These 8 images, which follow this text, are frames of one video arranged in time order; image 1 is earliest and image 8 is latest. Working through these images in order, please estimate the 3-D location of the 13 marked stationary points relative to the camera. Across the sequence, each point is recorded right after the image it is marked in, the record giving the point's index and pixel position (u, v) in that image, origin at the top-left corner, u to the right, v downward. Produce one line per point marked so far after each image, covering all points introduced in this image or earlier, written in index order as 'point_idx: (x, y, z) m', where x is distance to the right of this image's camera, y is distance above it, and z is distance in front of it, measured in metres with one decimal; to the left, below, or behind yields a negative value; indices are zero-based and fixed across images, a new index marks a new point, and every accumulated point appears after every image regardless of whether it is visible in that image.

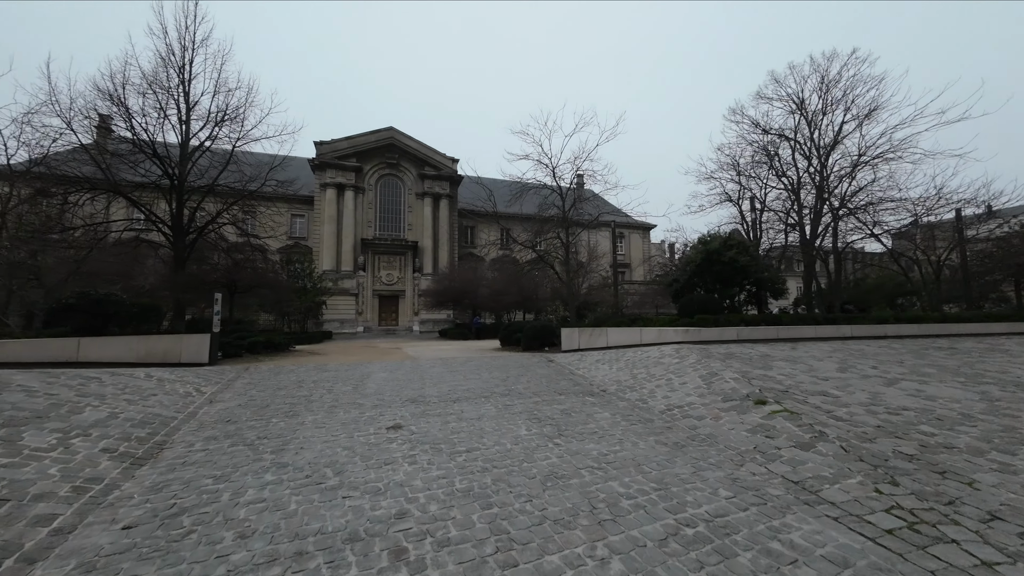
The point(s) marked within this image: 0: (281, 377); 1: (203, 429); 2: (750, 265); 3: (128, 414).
0: (-7.5, -2.9, +12.9) m
1: (-5.7, -2.6, +7.2) m
2: (+11.7, +1.1, +19.3) m
3: (-7.1, -2.3, +7.3) m
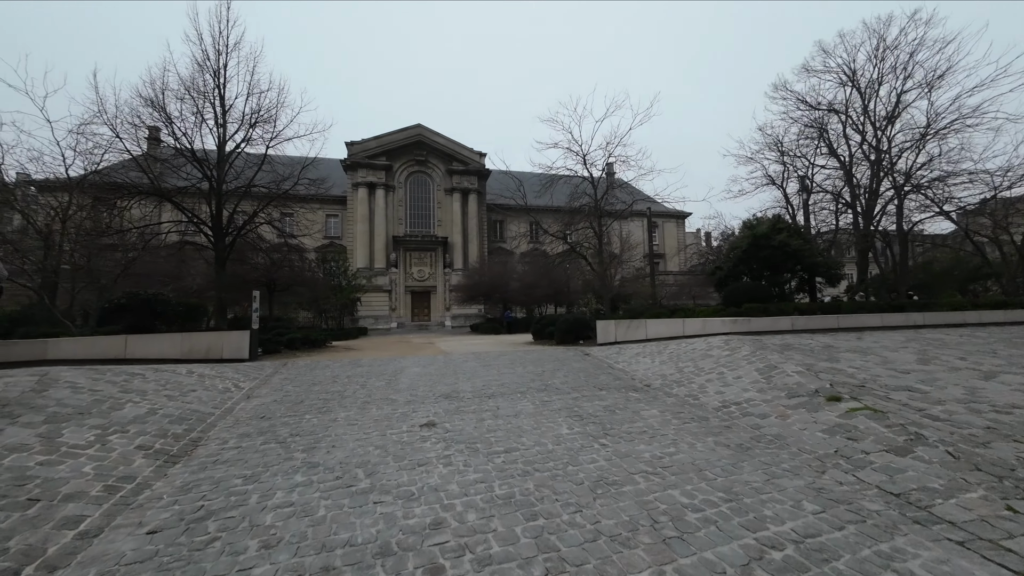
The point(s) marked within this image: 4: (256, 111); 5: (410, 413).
0: (-6.4, -2.8, +12.9) m
1: (-5.0, -2.5, +7.1) m
2: (+13.2, +1.8, +17.9) m
3: (-6.4, -2.2, +7.3) m
4: (-12.6, +8.7, +19.5) m
5: (-2.0, -2.5, +7.7) m
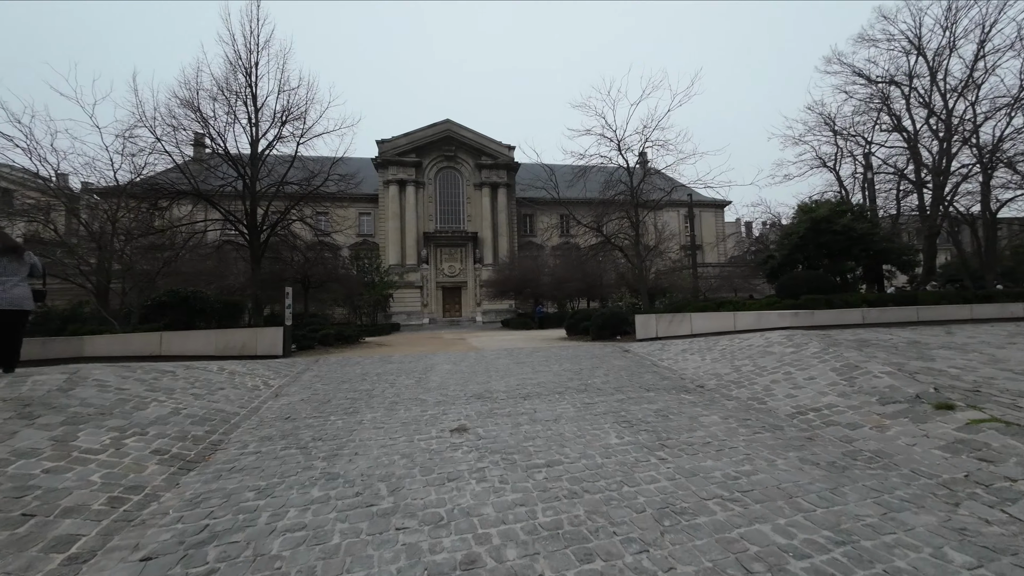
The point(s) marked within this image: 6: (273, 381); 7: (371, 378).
0: (-5.3, -2.6, +12.7) m
1: (-4.3, -2.4, +6.8) m
2: (+14.5, +2.2, +16.0) m
3: (-5.7, -2.2, +7.0) m
4: (-11.1, +8.9, +19.5) m
5: (-1.3, -2.3, +7.1) m
6: (-6.2, -2.4, +10.3) m
7: (-3.9, -2.5, +11.0) m
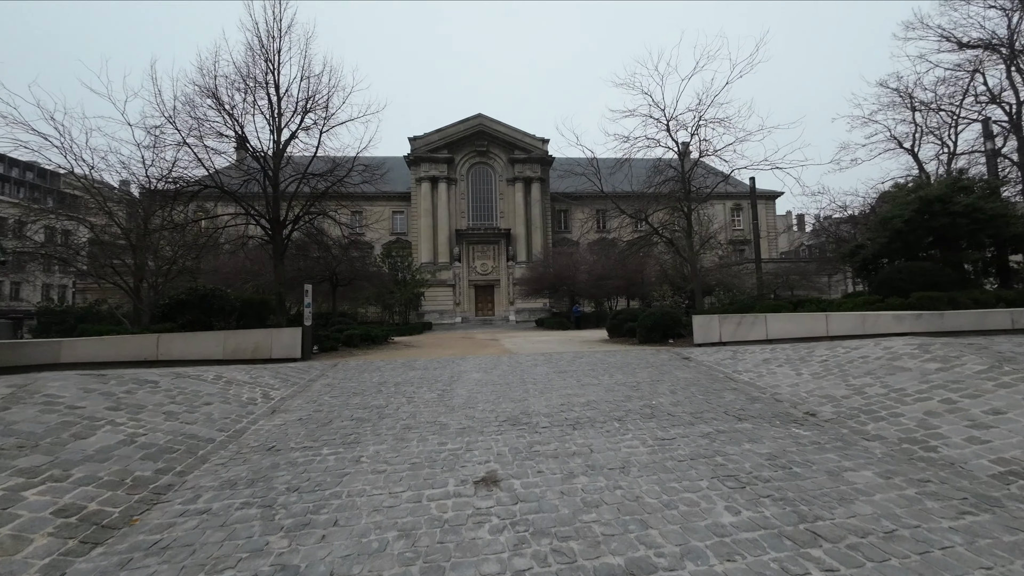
0: (-4.2, -2.5, +11.2) m
1: (-3.7, -2.3, +5.2) m
2: (+15.9, +2.3, +12.9) m
3: (-5.1, -2.1, +5.6) m
4: (-9.5, +9.0, +18.5) m
5: (-0.7, -2.2, +5.3) m
6: (-5.3, -2.3, +8.9) m
7: (-3.0, -2.4, +9.4) m
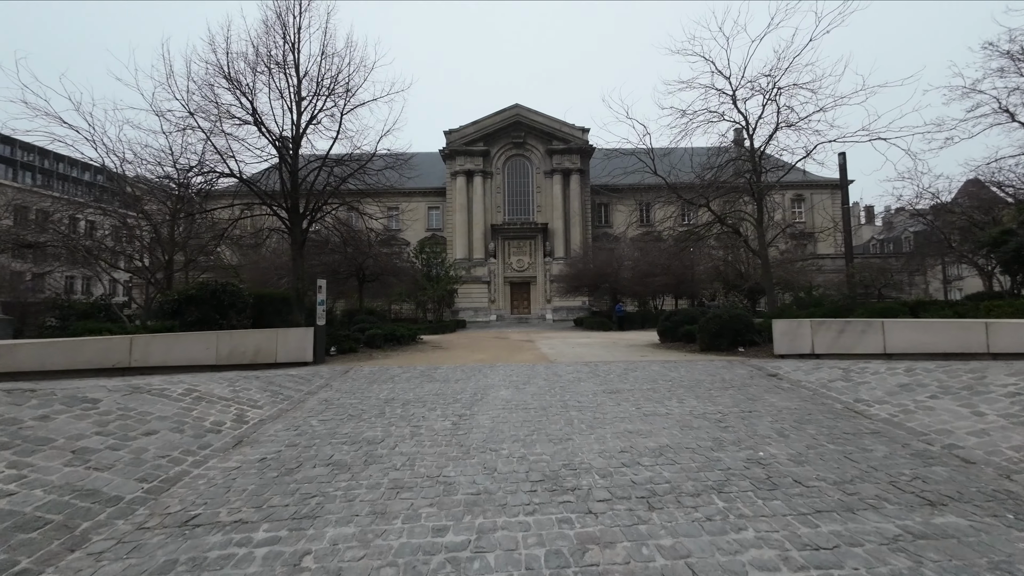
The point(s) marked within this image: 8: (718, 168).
0: (-3.3, -2.4, +9.3) m
1: (-3.4, -2.2, +3.4) m
2: (+16.8, +2.3, +9.1) m
3: (-4.7, -2.0, +3.8) m
4: (-7.8, +9.2, +17.0) m
5: (-0.4, -2.2, +3.2) m
6: (-4.7, -2.2, +7.2) m
7: (-2.3, -2.3, +7.5) m
8: (+10.2, +5.9, +19.6) m
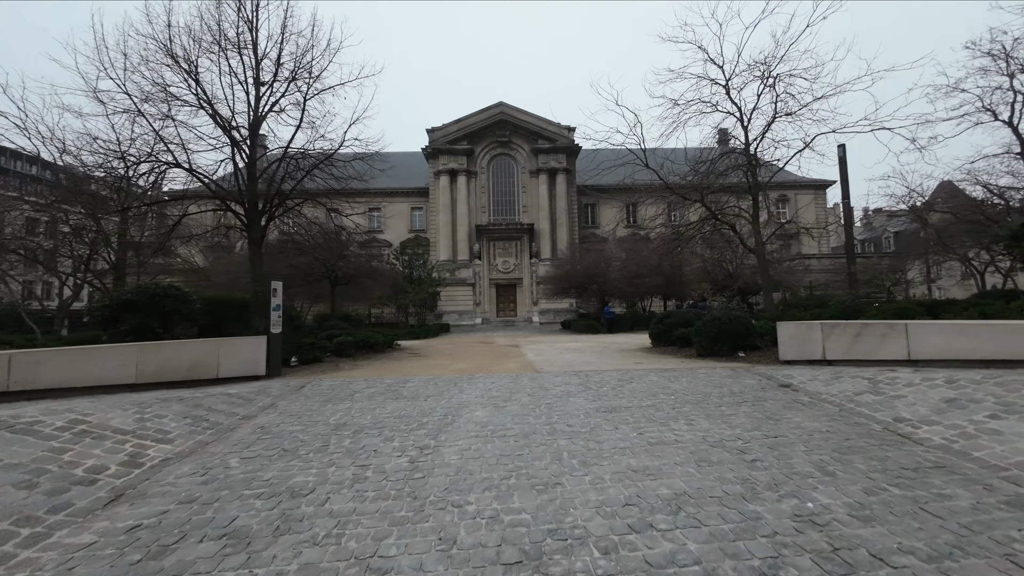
0: (-3.7, -2.5, +7.8) m
1: (-3.6, -2.2, +1.9) m
2: (+16.3, +2.4, +8.3) m
3: (-5.0, -2.0, +2.3) m
4: (-8.6, +9.0, +15.4) m
5: (-0.6, -2.2, +1.8) m
6: (-5.0, -2.3, +5.6) m
7: (-2.6, -2.4, +6.0) m
8: (+9.4, +5.9, +18.6) m
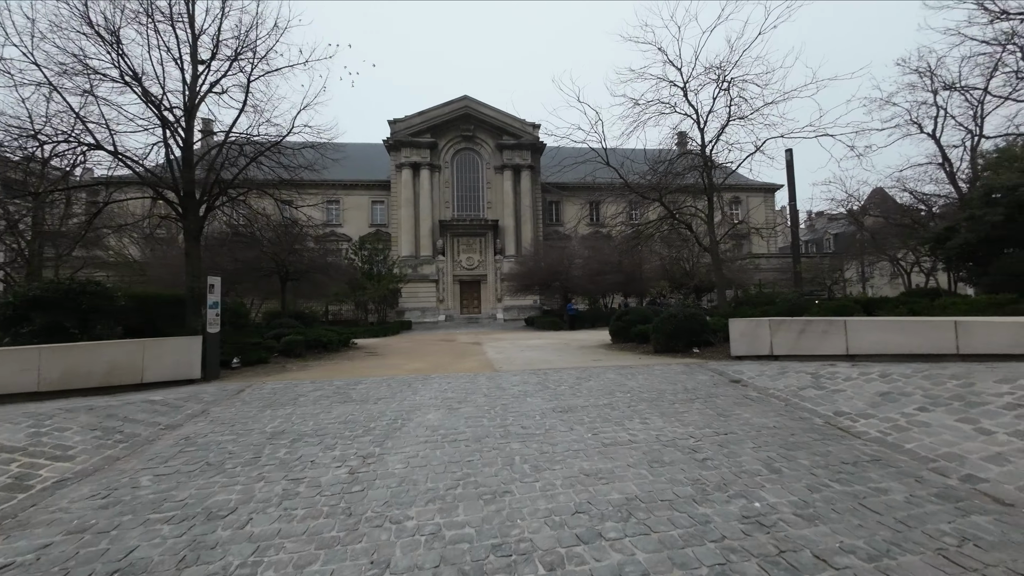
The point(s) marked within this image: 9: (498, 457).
0: (-4.6, -2.4, +7.2) m
1: (-4.0, -2.2, +1.3) m
2: (+15.4, +2.4, +9.4) m
3: (-5.3, -2.0, +1.6) m
4: (-10.0, +9.2, +14.3) m
5: (-0.9, -2.2, +1.5) m
6: (-5.7, -2.2, +4.9) m
7: (-3.3, -2.3, +5.5) m
8: (+7.6, +6.0, +19.0) m
9: (-0.2, -2.2, +5.2) m
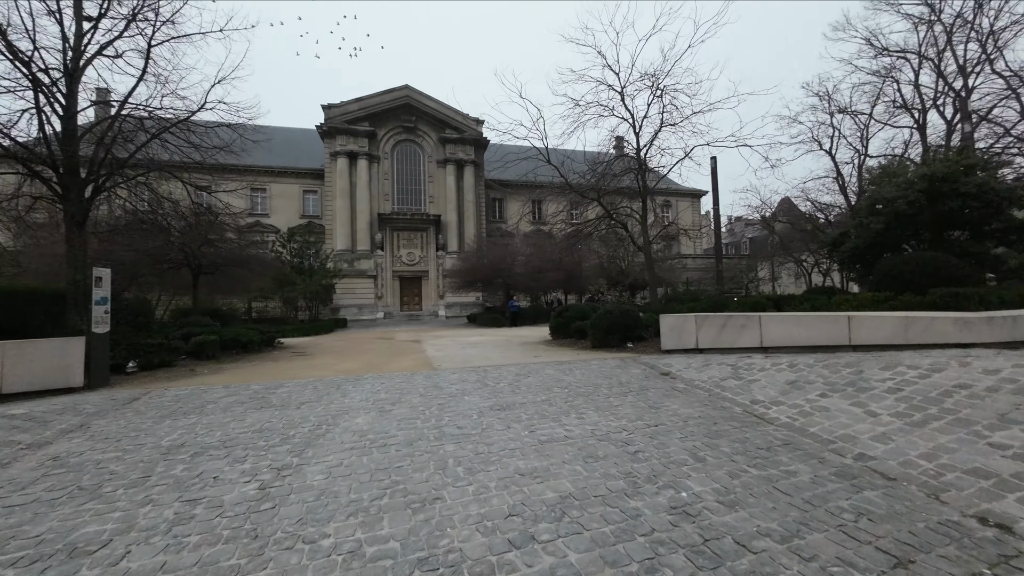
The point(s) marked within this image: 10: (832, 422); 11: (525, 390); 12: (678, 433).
0: (-5.7, -2.3, +6.3) m
1: (-4.2, -2.2, +0.5) m
2: (+13.8, +2.5, +11.3) m
3: (-5.6, -1.9, +0.6) m
4: (-12.0, +9.4, +12.4) m
5: (-1.2, -2.1, +1.1) m
6: (-6.4, -2.1, +3.9) m
7: (-4.2, -2.2, +4.8) m
8: (+4.8, +6.2, +19.6) m
9: (-1.0, -2.1, +4.9) m
10: (+4.6, -1.9, +5.7) m
11: (+0.3, -2.1, +8.1) m
12: (+2.4, -2.1, +5.6) m
